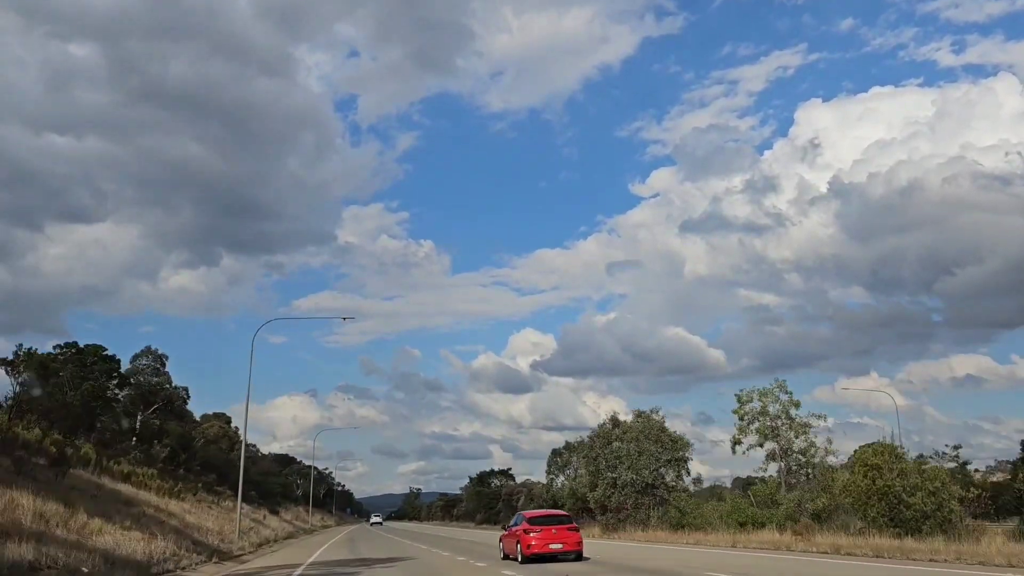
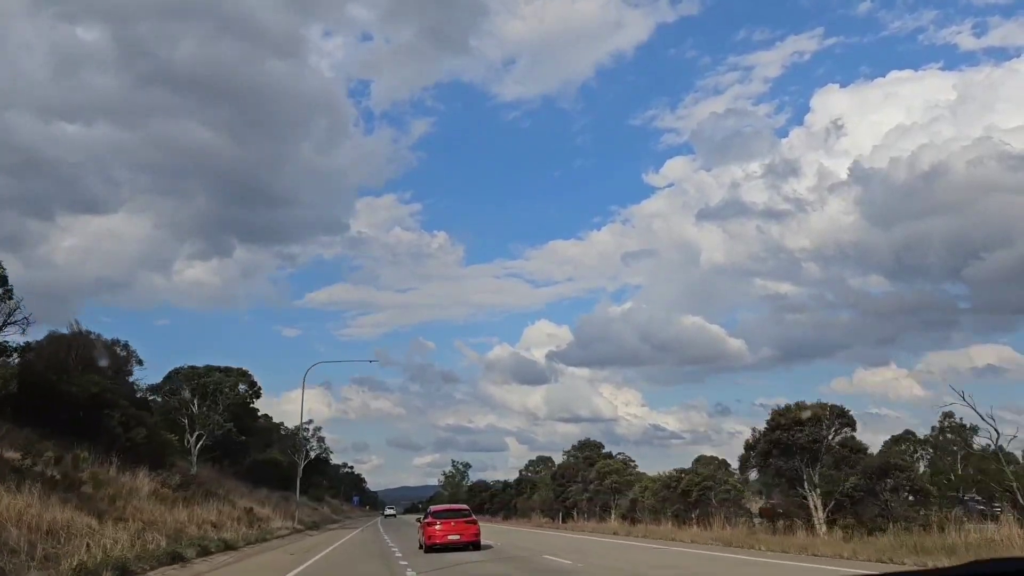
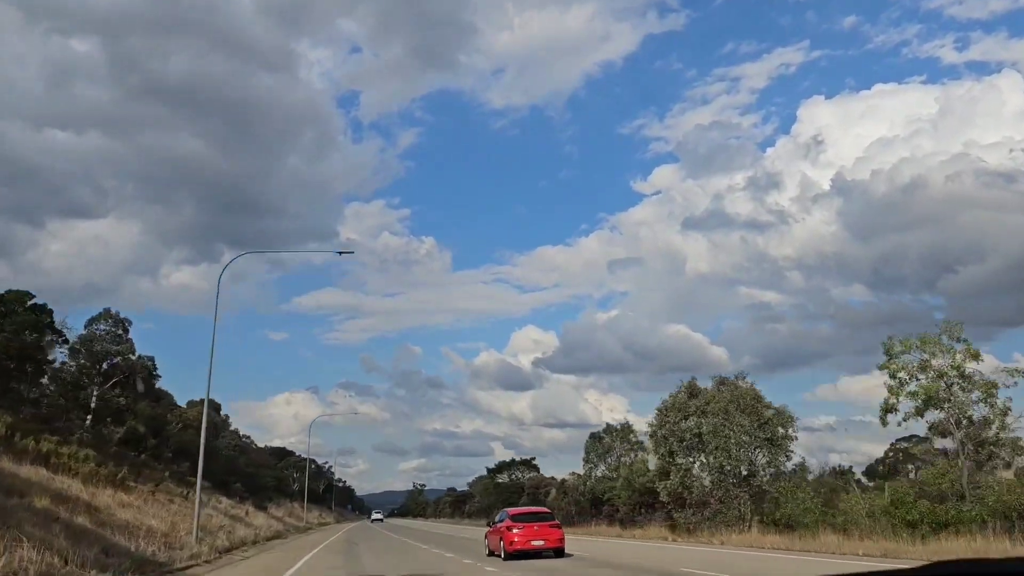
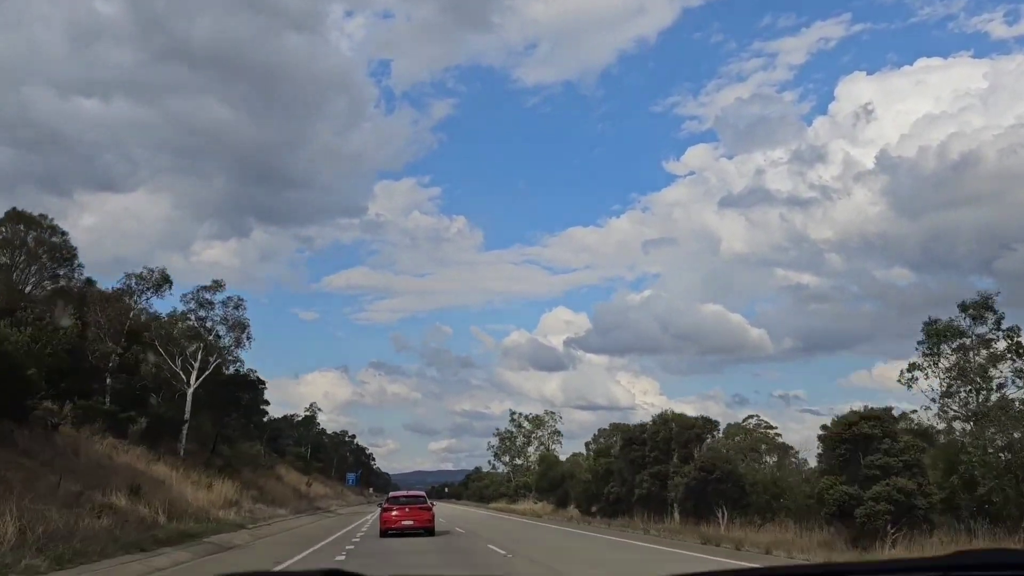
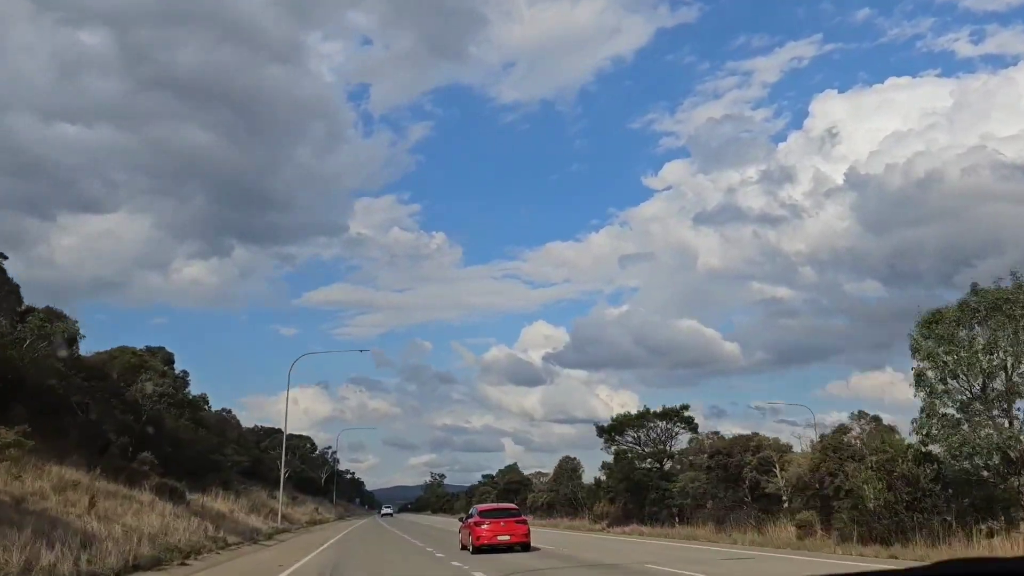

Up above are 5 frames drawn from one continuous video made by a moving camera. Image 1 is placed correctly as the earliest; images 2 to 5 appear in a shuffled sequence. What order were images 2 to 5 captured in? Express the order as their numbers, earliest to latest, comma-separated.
3, 5, 2, 4
